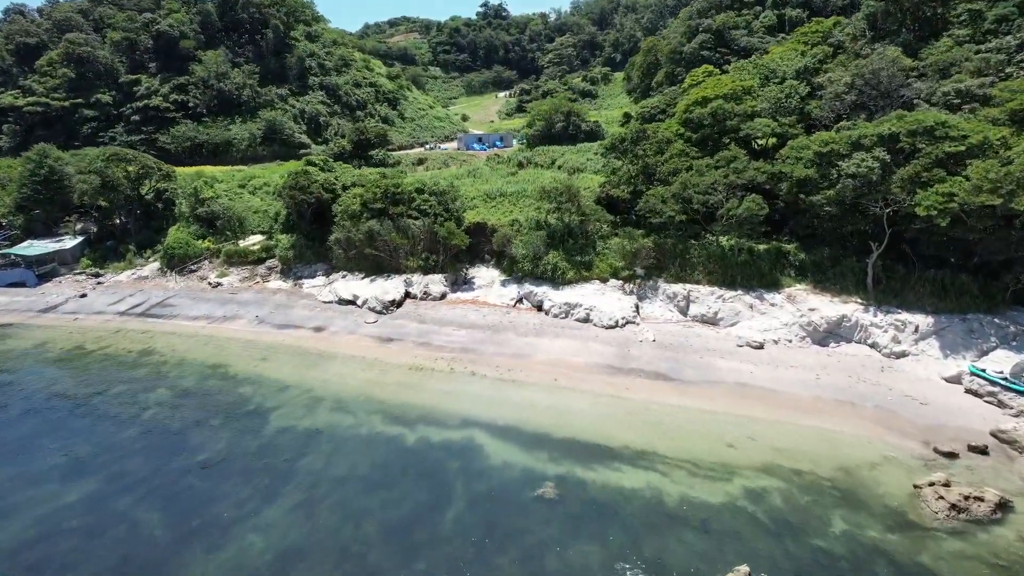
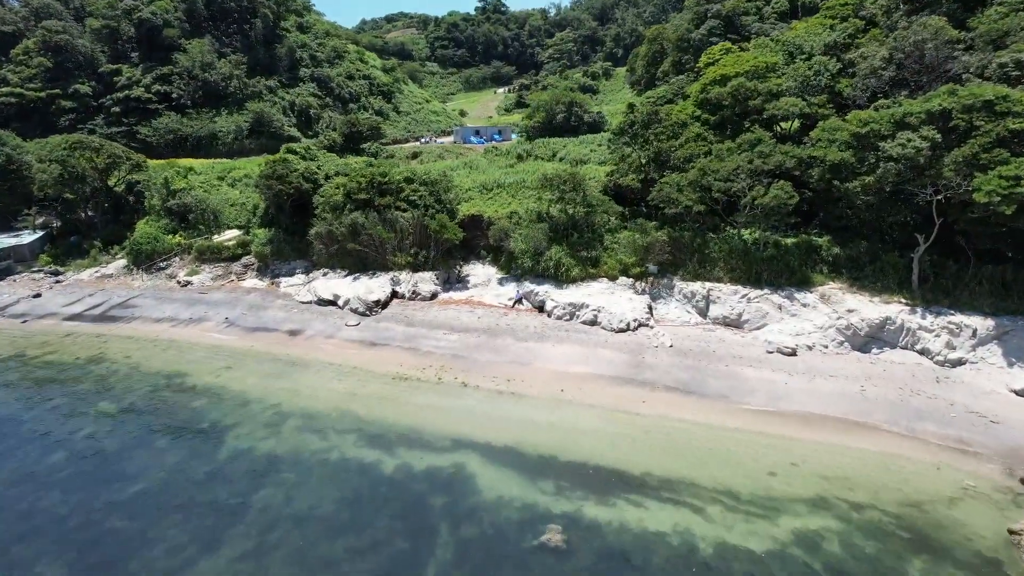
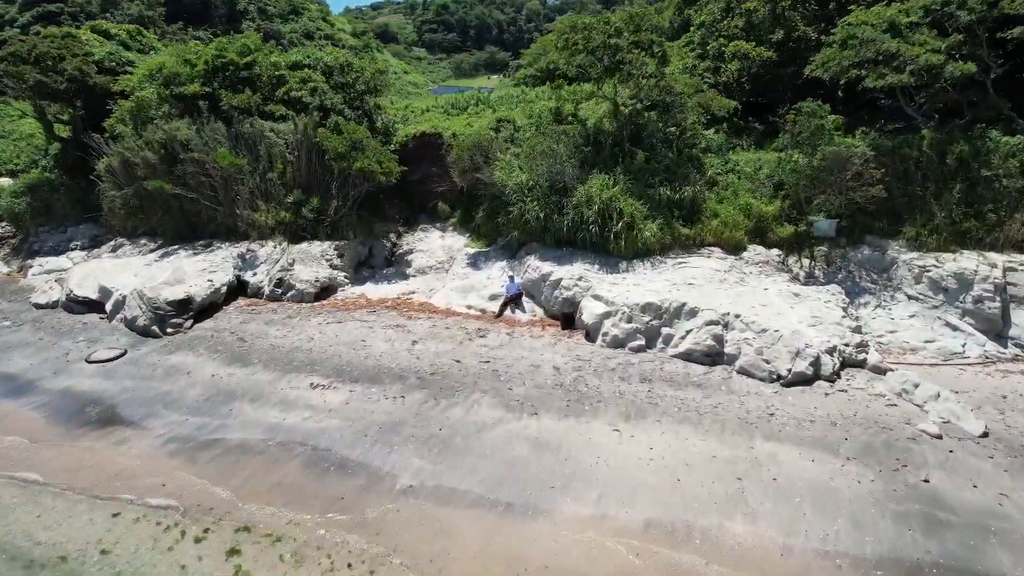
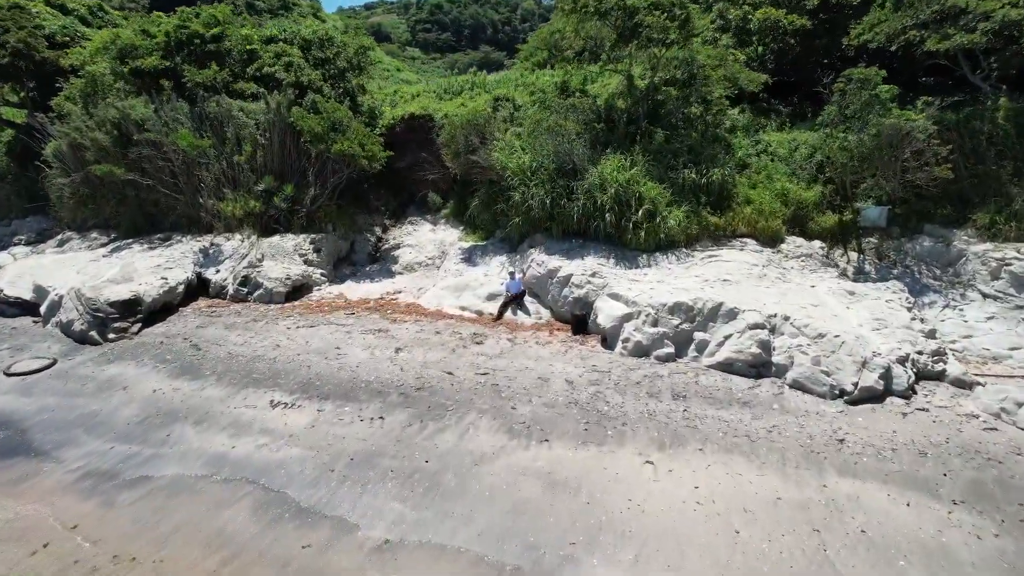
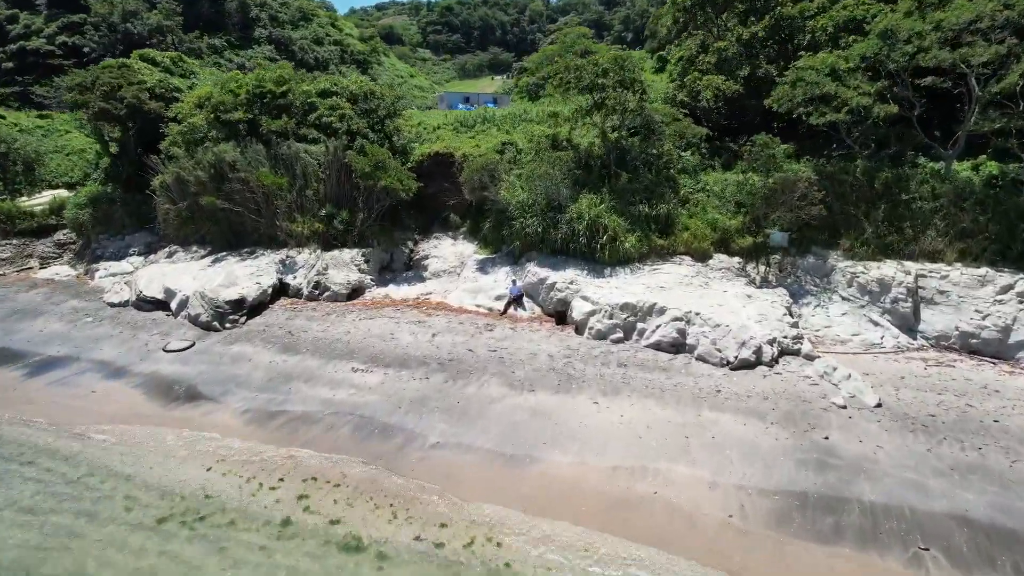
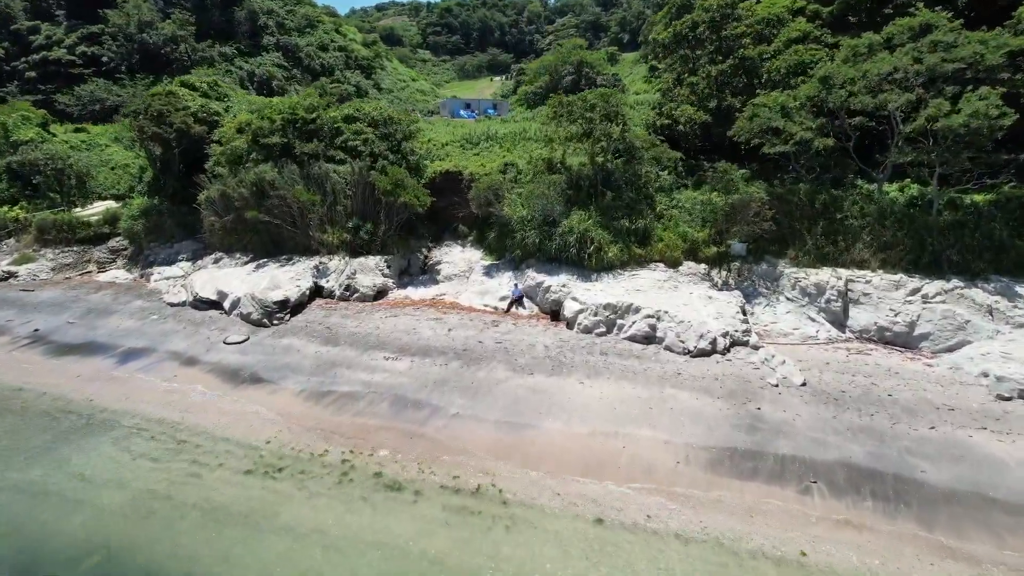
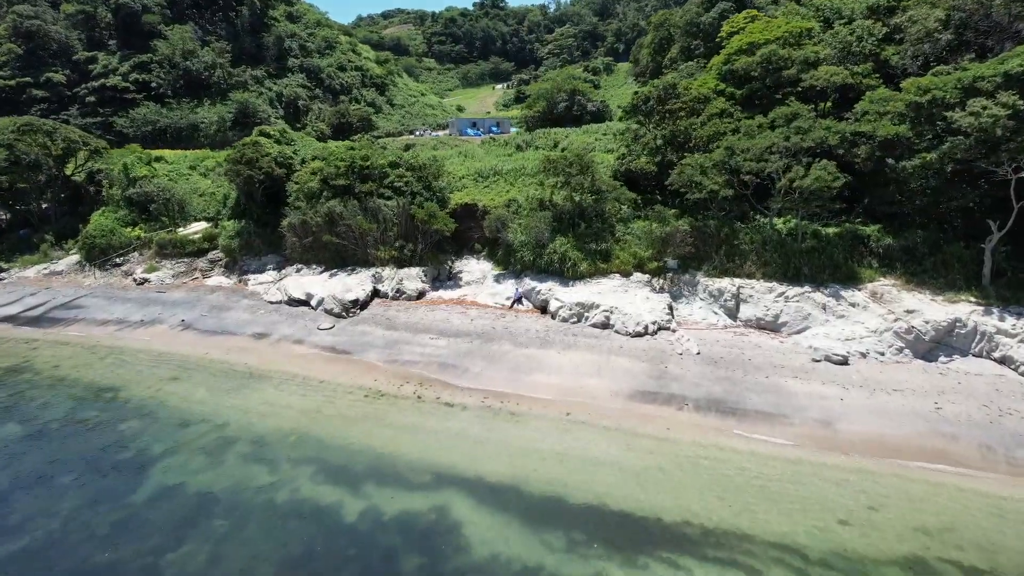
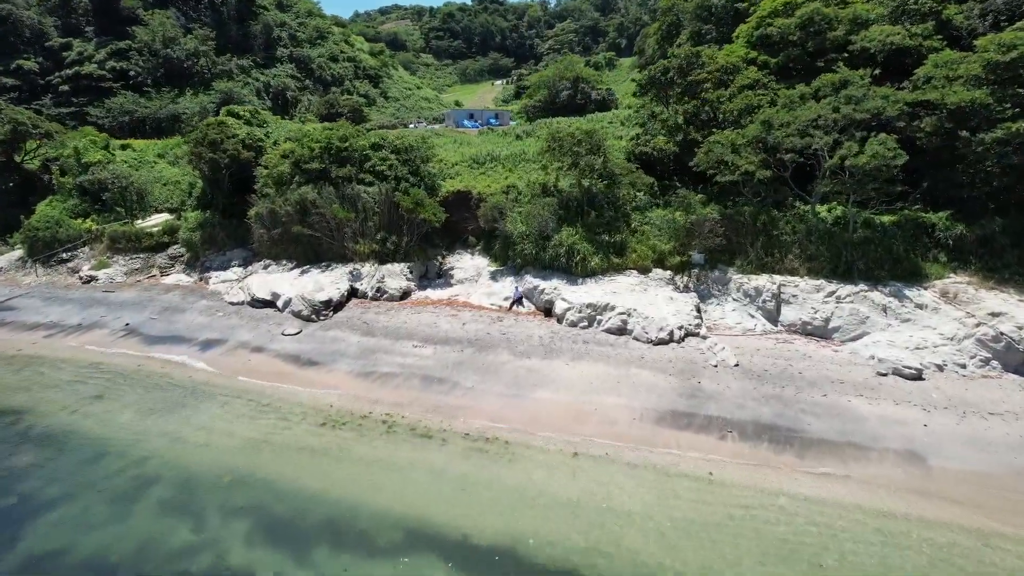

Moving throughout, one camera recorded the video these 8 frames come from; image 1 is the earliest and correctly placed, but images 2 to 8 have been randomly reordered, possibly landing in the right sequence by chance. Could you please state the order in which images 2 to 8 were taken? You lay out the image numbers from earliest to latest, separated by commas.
2, 7, 8, 6, 5, 3, 4
